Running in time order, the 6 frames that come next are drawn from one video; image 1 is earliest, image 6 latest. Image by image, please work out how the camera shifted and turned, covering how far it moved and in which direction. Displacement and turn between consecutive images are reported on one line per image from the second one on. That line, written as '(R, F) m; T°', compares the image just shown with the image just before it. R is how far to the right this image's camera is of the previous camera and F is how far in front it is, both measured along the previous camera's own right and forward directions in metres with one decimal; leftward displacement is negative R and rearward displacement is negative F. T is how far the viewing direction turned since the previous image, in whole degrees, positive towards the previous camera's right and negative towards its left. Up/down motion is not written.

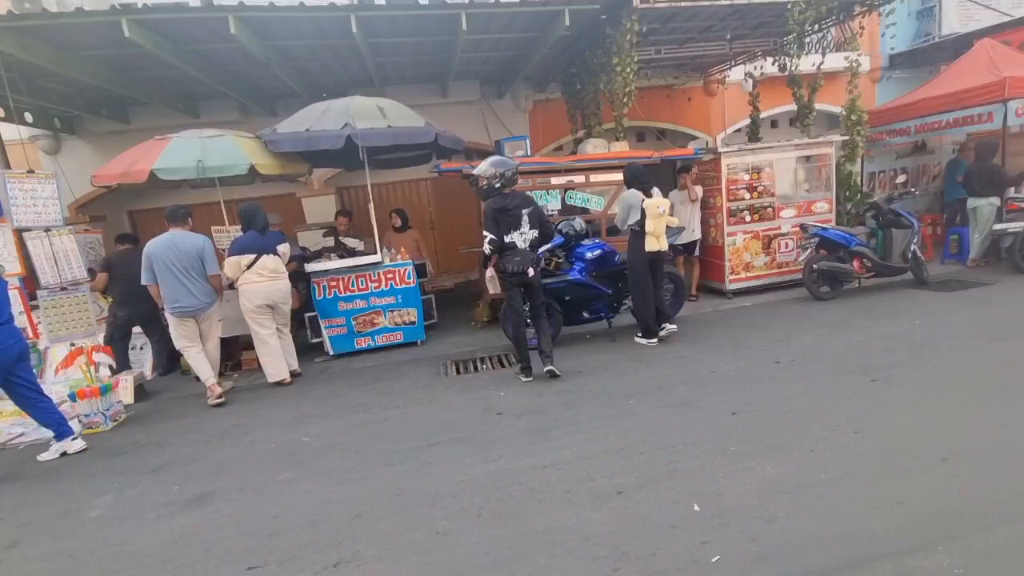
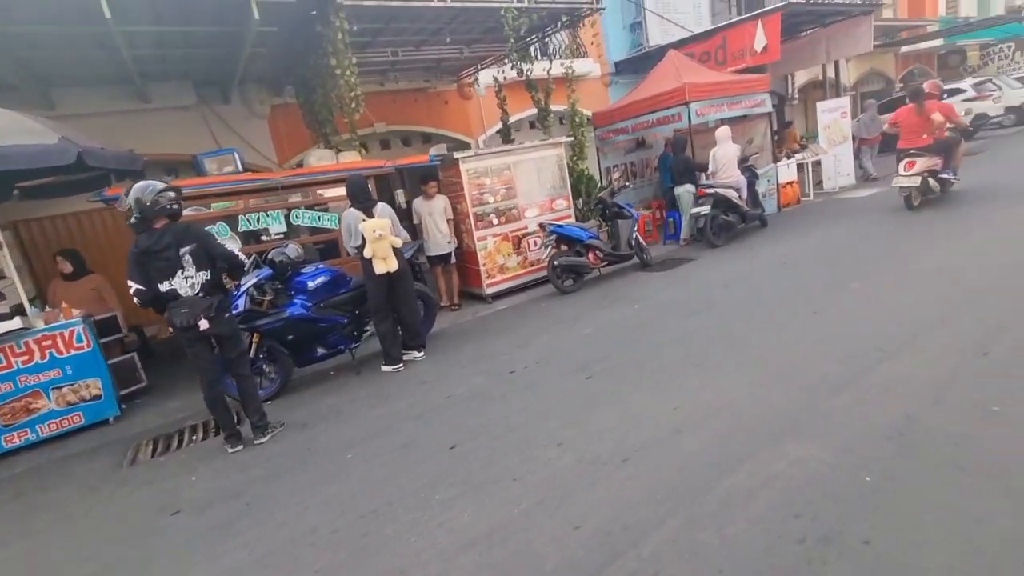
(+1.0, +0.3) m; +20°
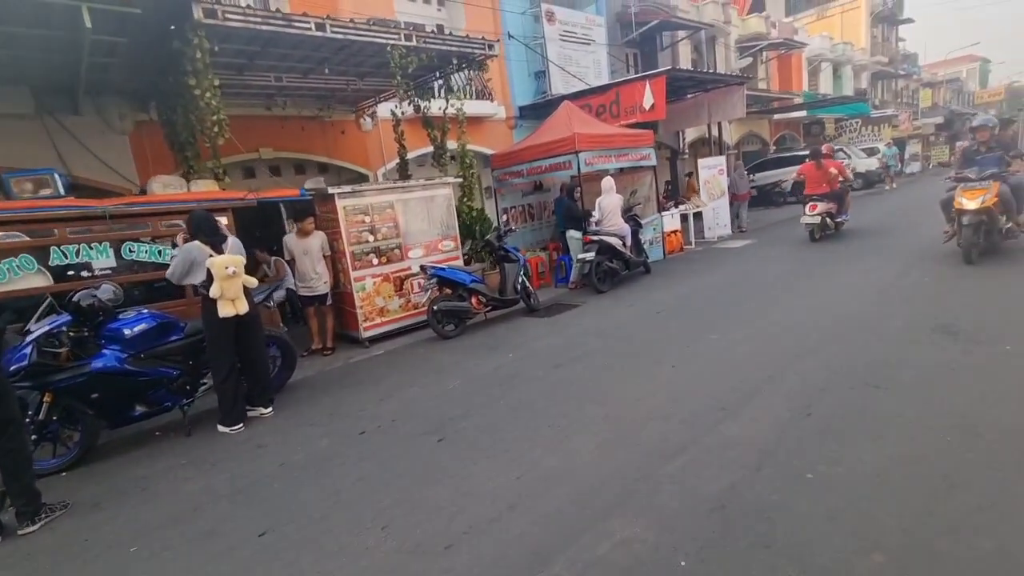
(+0.5, +0.2) m; +9°
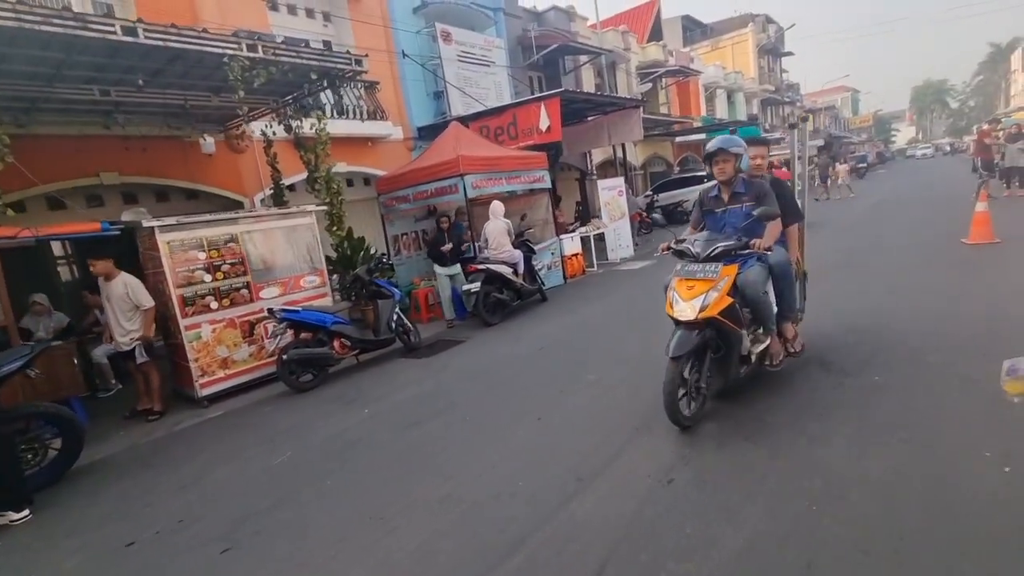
(+0.8, +0.6) m; +8°
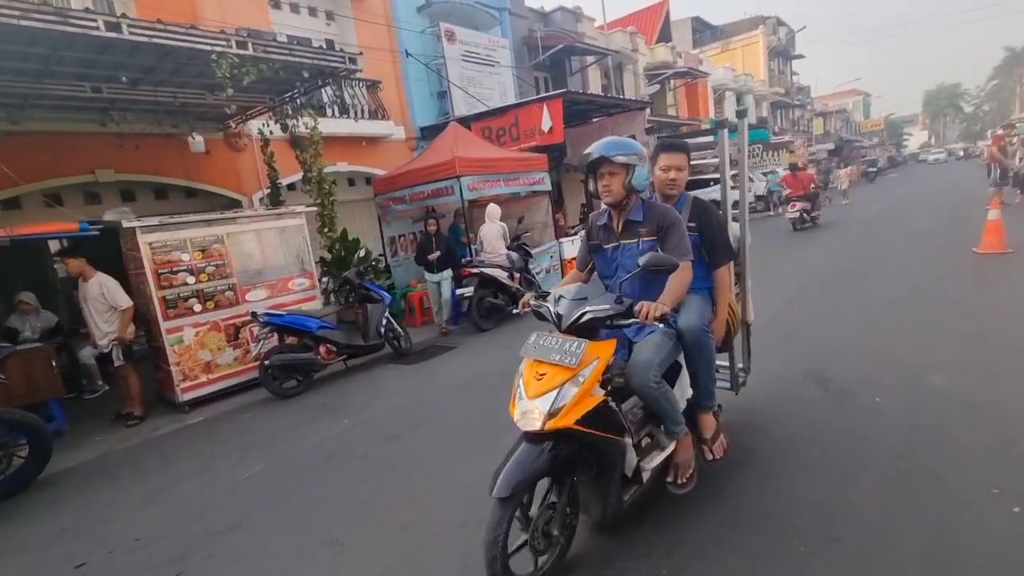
(+0.2, +0.2) m; -1°
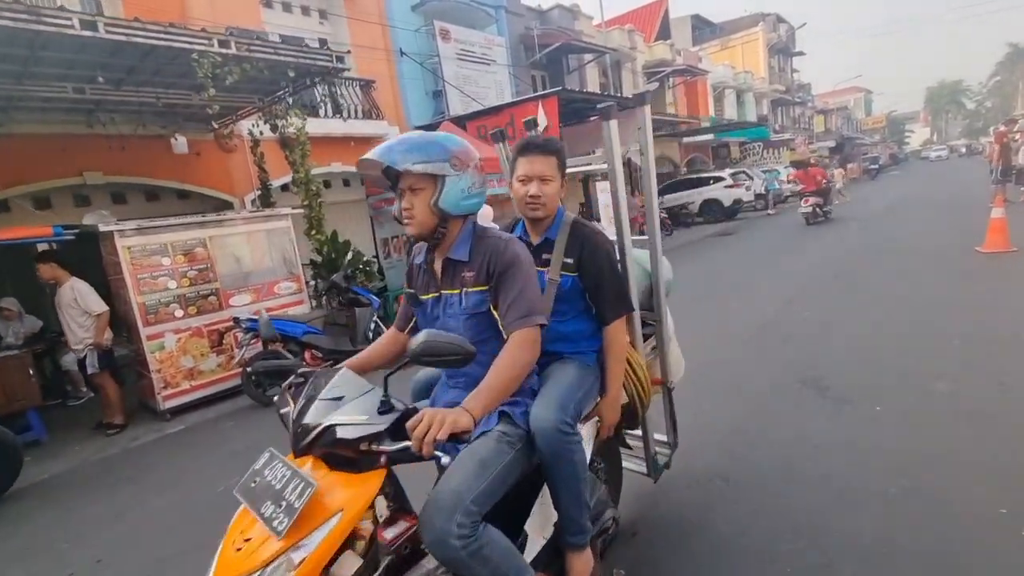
(+0.1, +0.2) m; 0°
